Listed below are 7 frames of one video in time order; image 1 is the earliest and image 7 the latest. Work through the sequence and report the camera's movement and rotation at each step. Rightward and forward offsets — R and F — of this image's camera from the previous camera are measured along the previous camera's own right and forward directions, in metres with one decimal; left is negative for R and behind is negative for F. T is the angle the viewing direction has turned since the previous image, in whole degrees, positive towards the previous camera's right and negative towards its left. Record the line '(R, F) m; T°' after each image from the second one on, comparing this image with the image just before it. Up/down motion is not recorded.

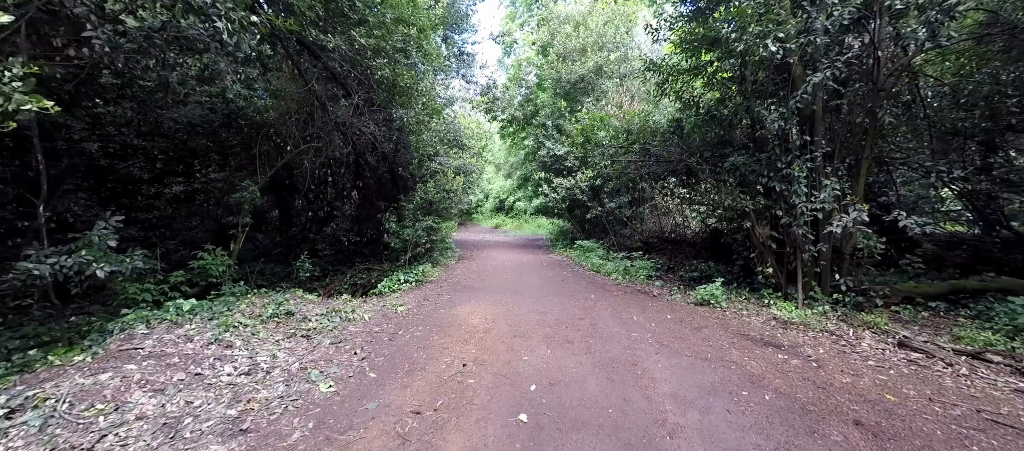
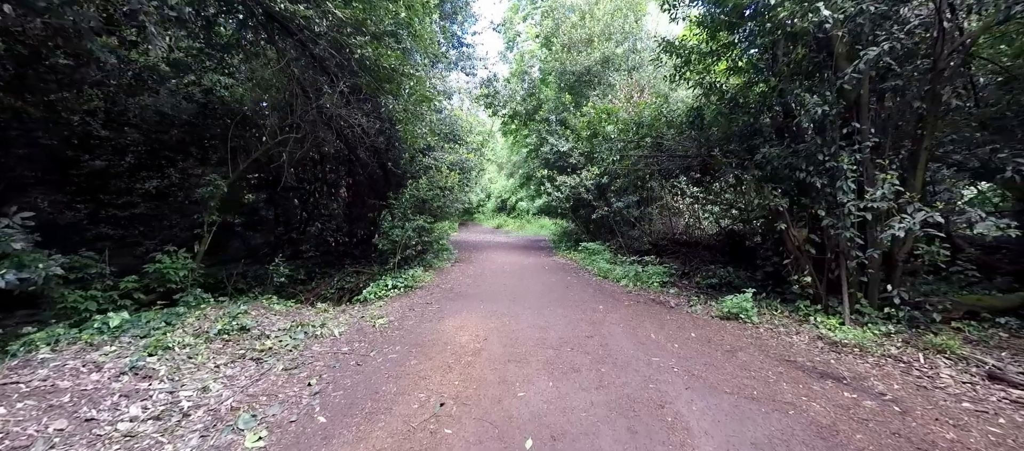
(+0.1, +0.8) m; 0°
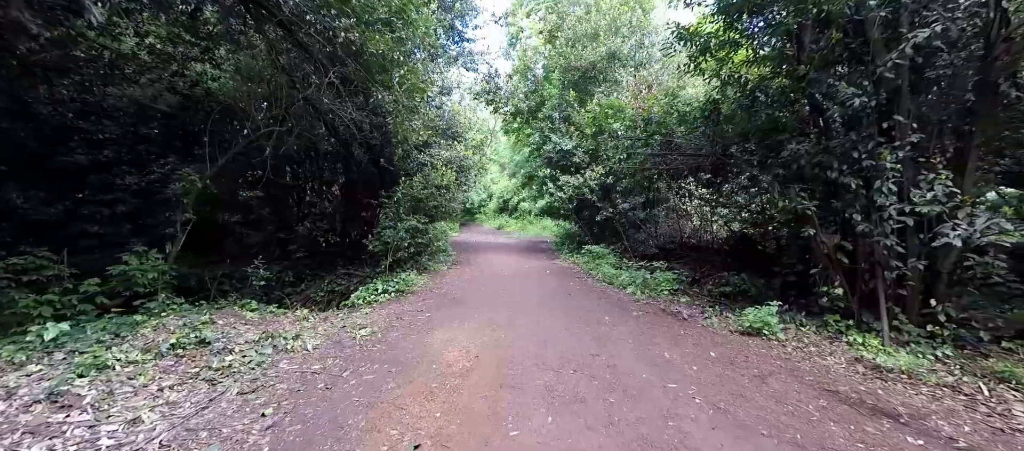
(+0.1, +0.5) m; 0°
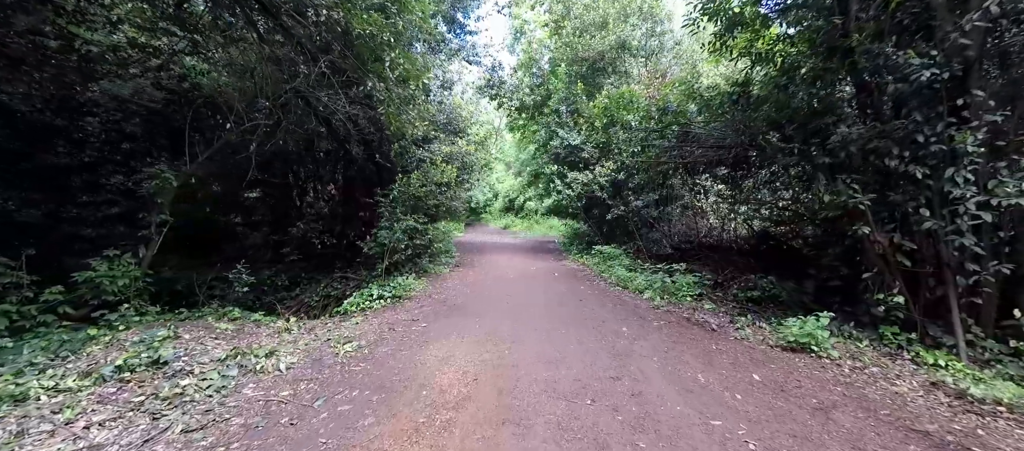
(0.0, +0.6) m; -1°
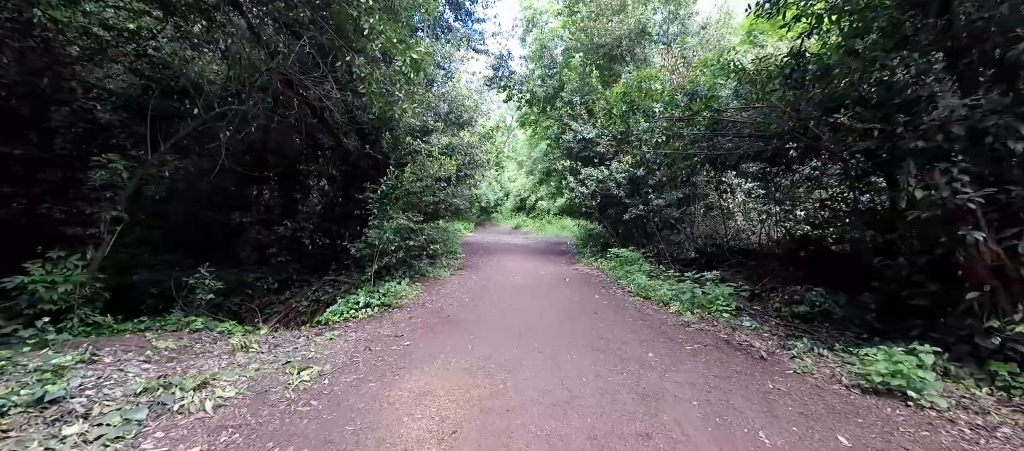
(+0.1, +0.9) m; -2°
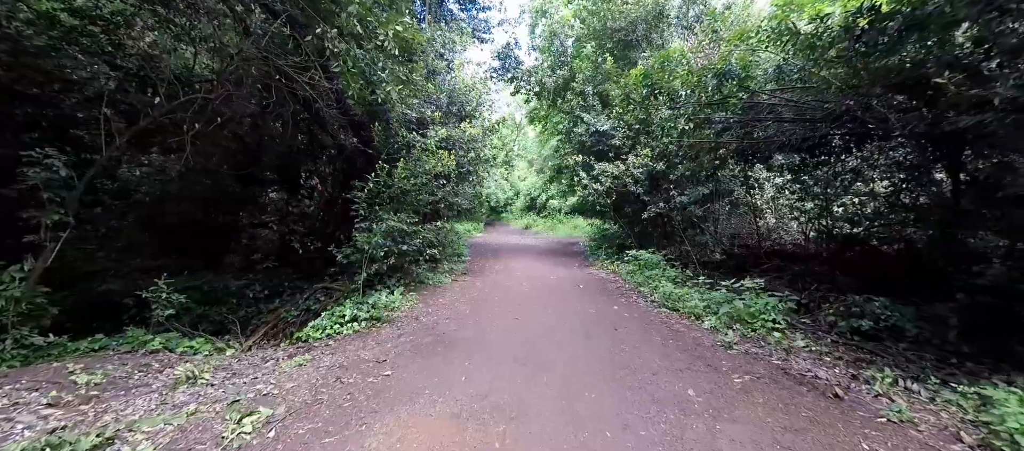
(+0.1, +0.8) m; -2°
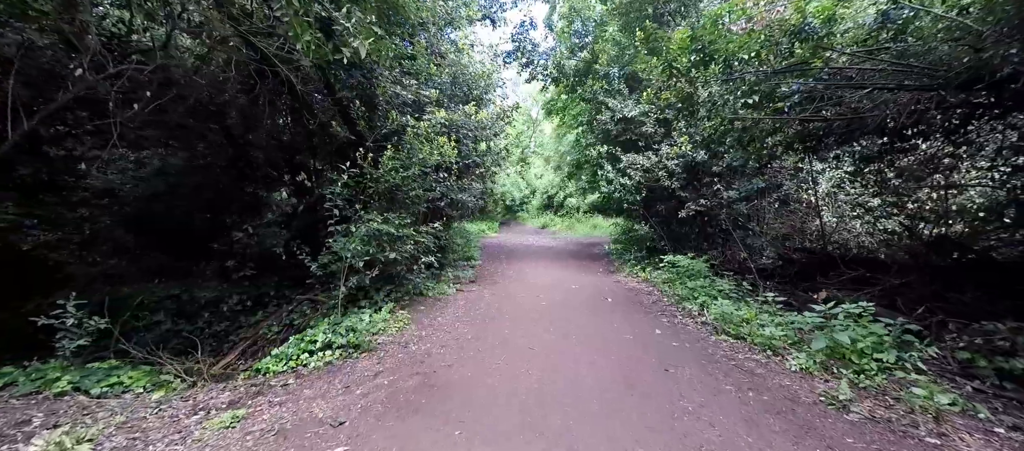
(0.0, +1.2) m; -3°
